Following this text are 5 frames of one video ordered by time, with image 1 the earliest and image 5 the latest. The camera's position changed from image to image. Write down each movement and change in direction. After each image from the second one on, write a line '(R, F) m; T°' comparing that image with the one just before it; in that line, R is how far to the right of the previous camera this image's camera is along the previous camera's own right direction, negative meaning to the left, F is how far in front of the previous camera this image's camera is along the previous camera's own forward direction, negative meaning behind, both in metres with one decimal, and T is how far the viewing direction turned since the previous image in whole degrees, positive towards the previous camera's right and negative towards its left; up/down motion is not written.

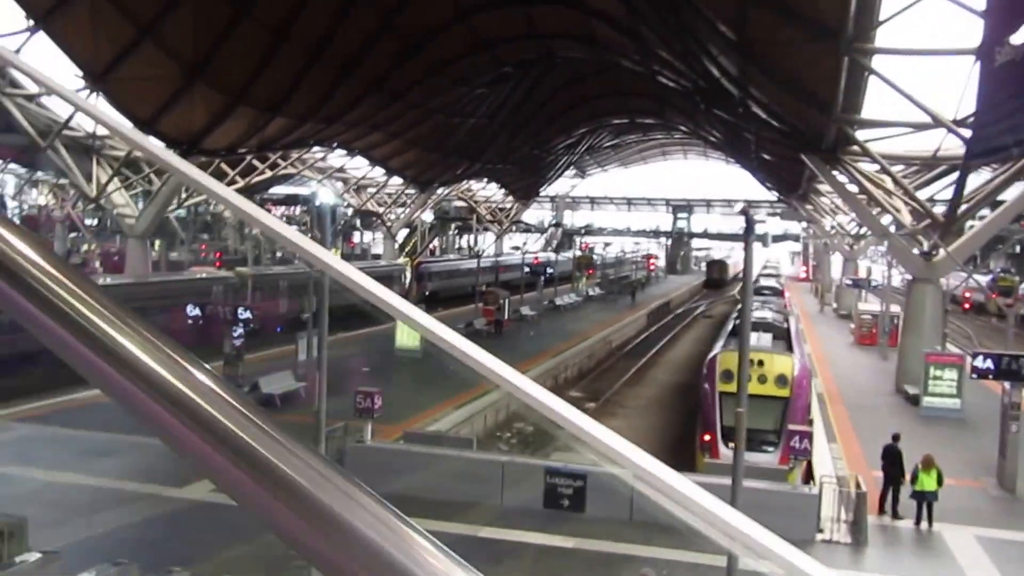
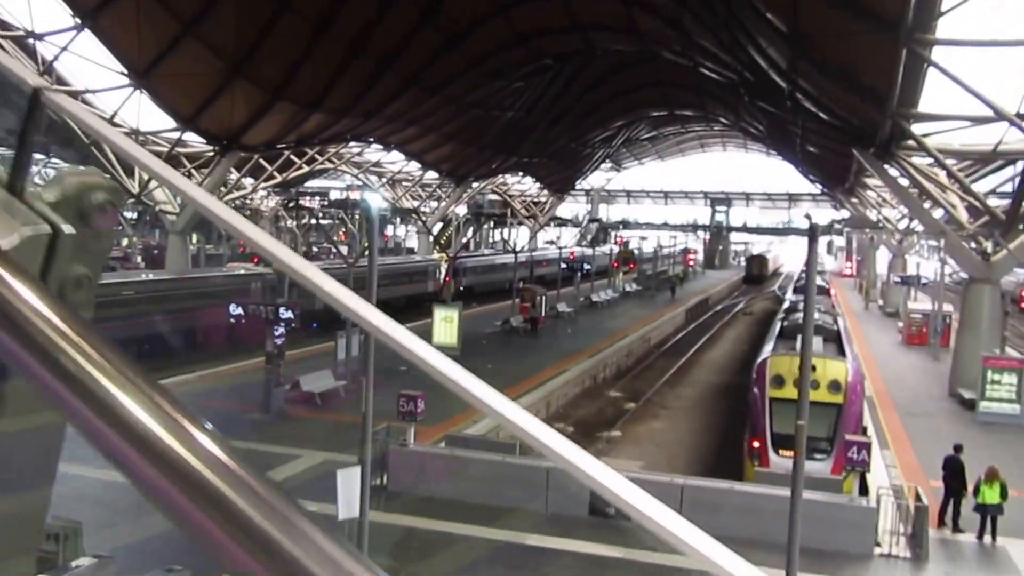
(-0.2, +0.4) m; -2°
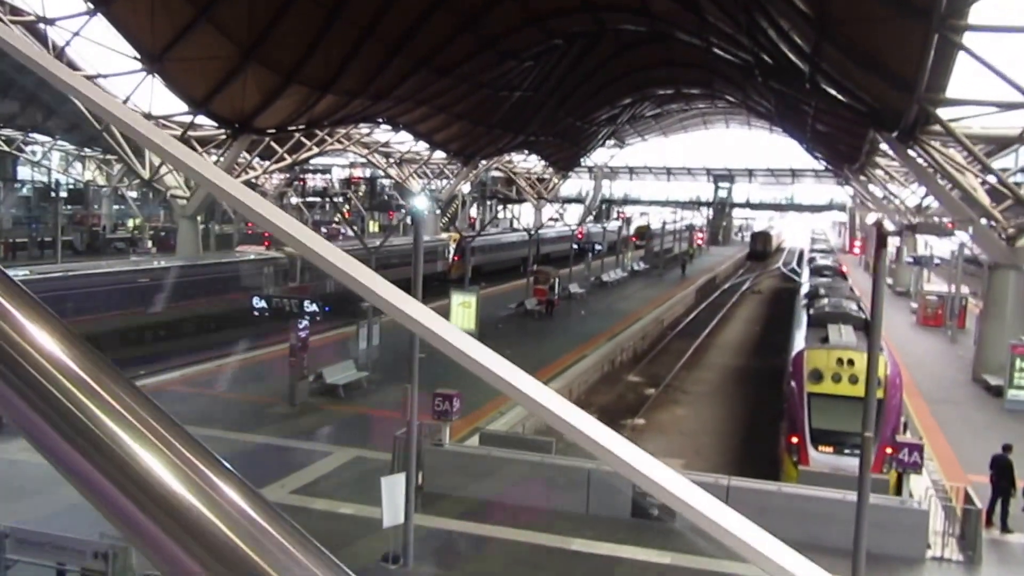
(-0.9, +0.4) m; +1°
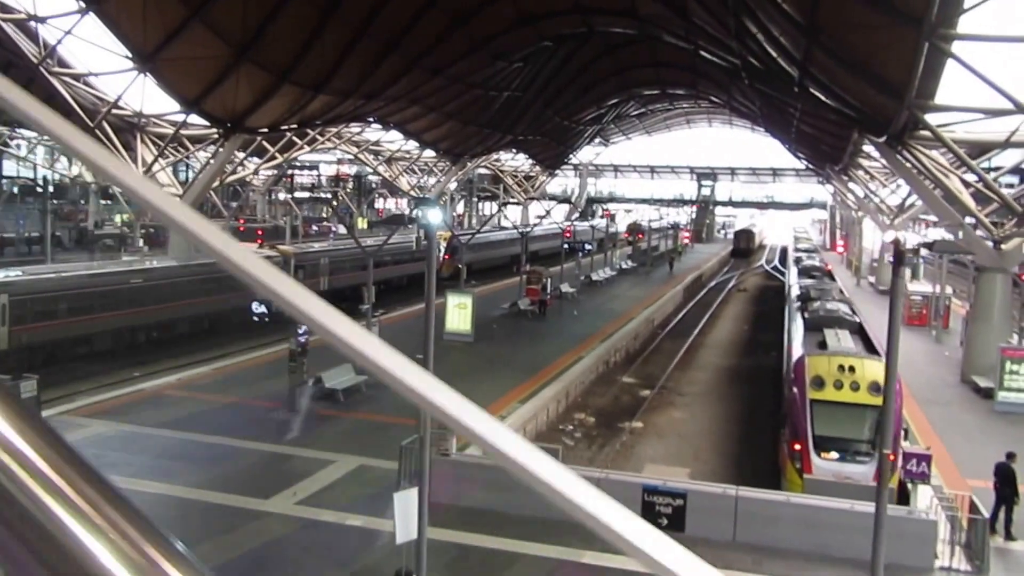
(-0.6, 0.0) m; +2°
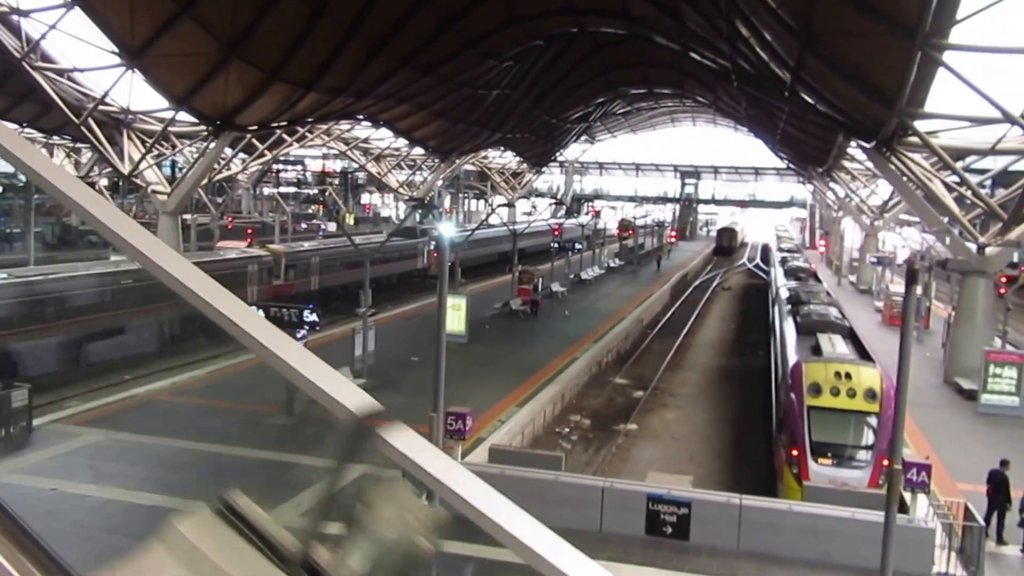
(-0.6, -0.1) m; +2°
